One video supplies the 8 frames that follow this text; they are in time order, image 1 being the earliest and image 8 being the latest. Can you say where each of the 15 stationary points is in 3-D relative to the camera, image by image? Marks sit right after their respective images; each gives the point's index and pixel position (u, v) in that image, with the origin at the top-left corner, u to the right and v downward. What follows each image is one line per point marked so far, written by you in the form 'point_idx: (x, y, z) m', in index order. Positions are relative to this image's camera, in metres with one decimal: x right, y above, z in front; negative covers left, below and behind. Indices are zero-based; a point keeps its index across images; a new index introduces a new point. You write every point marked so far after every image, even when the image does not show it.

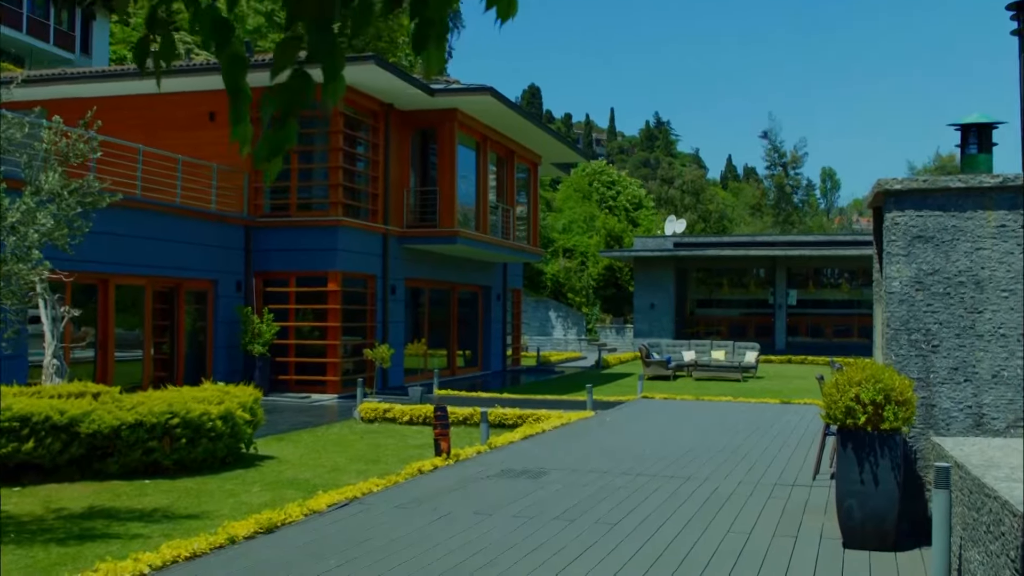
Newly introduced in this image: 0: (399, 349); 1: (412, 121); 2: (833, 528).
0: (-1.8, -1.0, +18.9) m
1: (-1.6, +2.7, +19.0) m
2: (+1.7, -1.3, +6.2) m
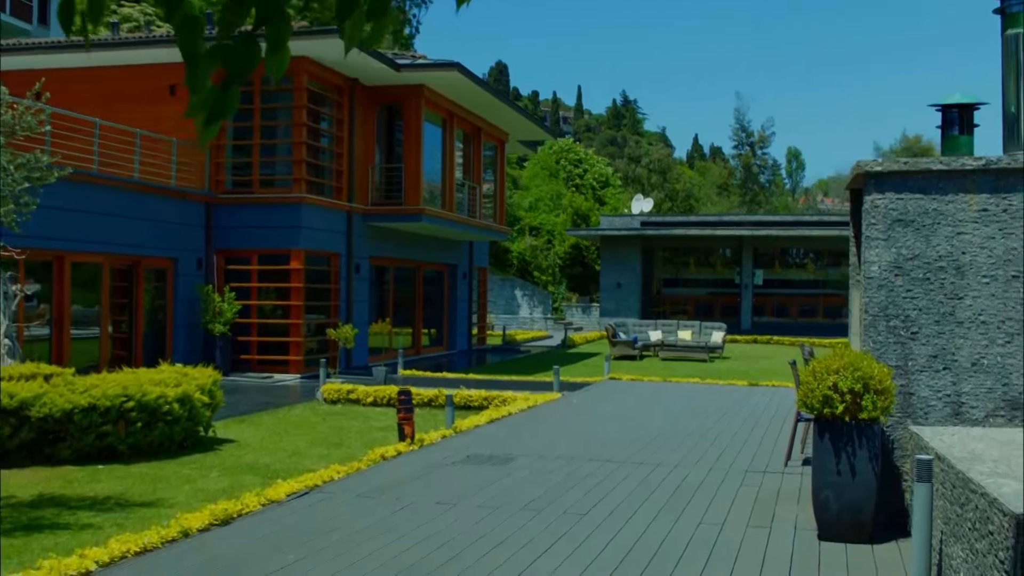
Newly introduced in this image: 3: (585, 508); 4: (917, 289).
0: (-2.4, -0.6, +18.7) m
1: (-2.1, +3.0, +18.7) m
2: (+1.5, -1.2, +6.1) m
3: (+0.4, -1.2, +6.3) m
4: (+2.0, 0.0, +5.9) m
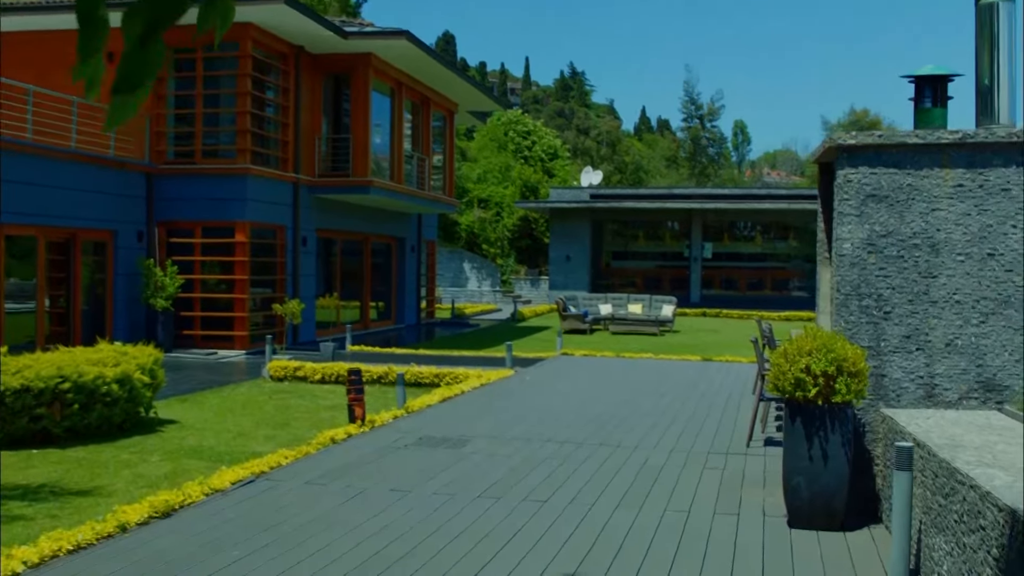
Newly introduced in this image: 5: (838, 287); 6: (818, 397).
0: (-3.1, -0.2, +18.3) m
1: (-2.9, +3.4, +18.2) m
2: (+1.3, -1.1, +5.9) m
3: (+0.2, -1.1, +6.0) m
4: (+1.8, +0.1, +5.7) m
5: (+1.6, 0.0, +5.8) m
6: (+1.4, -0.5, +5.2) m
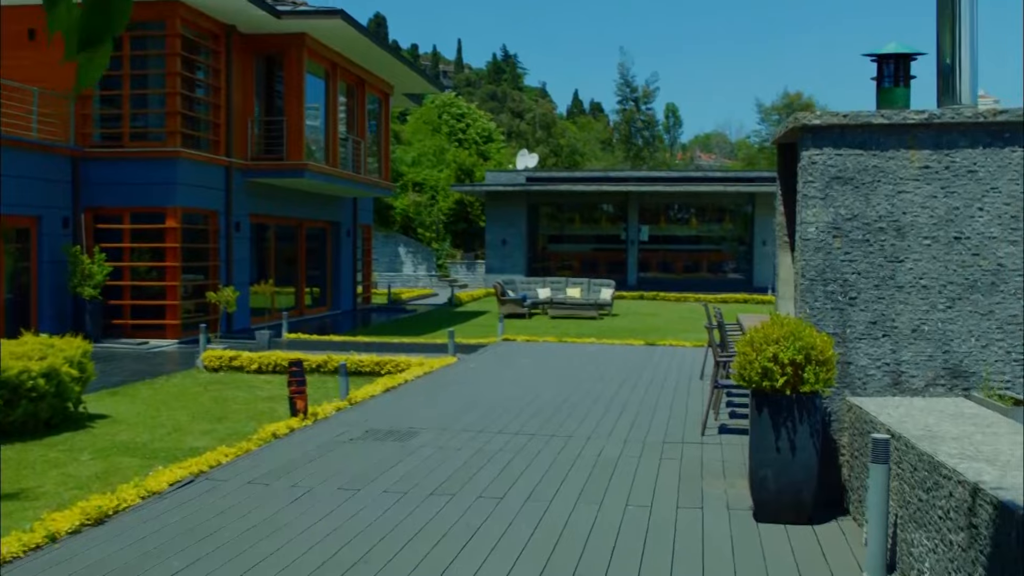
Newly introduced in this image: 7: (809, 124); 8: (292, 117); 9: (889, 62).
0: (-4.0, 0.0, +17.8) m
1: (-3.8, +3.6, +17.7) m
2: (+1.1, -1.0, +5.7) m
3: (-0.1, -1.0, +5.8) m
4: (+1.6, +0.2, +5.5) m
5: (+1.4, +0.1, +5.6) m
6: (+1.2, -0.4, +5.0) m
7: (+1.4, +0.8, +5.5) m
8: (-3.3, +2.5, +17.5) m
9: (+1.9, +1.1, +5.8) m
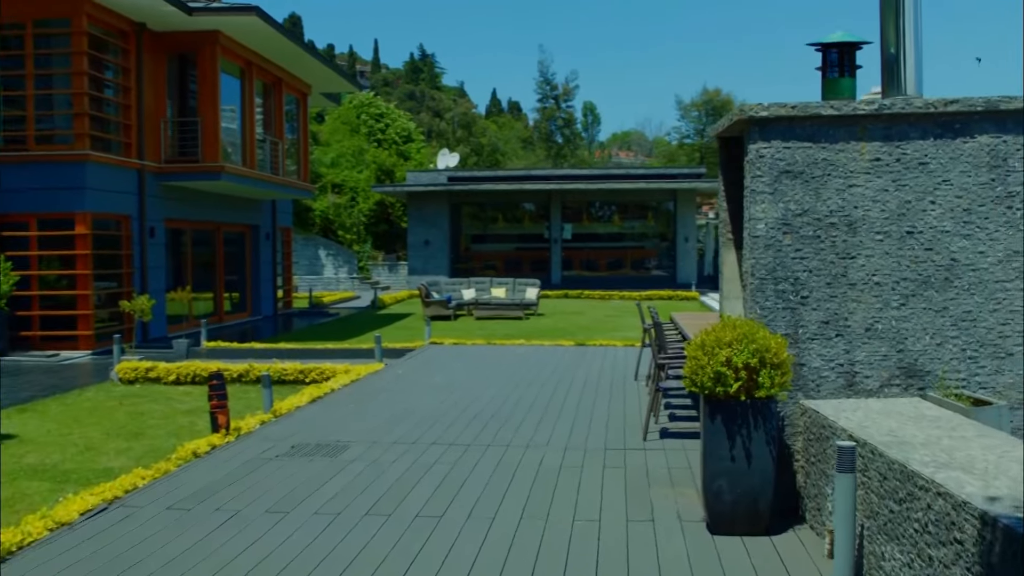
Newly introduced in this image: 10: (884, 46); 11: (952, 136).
0: (-5.1, -0.1, +17.2) m
1: (-5.0, +3.5, +17.1) m
2: (+0.8, -1.0, +5.4) m
3: (-0.3, -1.0, +5.5) m
4: (+1.3, +0.2, +5.3) m
5: (+1.1, +0.1, +5.3) m
6: (+0.9, -0.4, +4.8) m
7: (+1.1, +0.8, +5.3) m
8: (-4.4, +2.4, +17.0) m
9: (+1.5, +1.1, +5.6) m
10: (+1.9, +1.2, +5.9) m
11: (+1.9, +0.7, +5.1) m
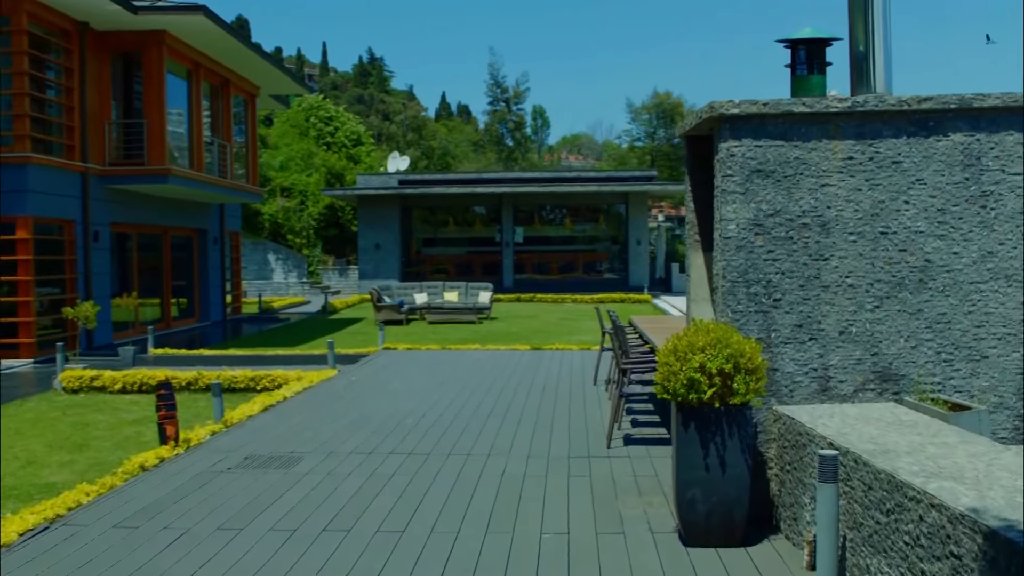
0: (-5.8, -0.2, +16.8) m
1: (-5.7, +3.5, +16.7) m
2: (+0.7, -1.0, +5.3) m
3: (-0.5, -1.0, +5.2) m
4: (+1.2, +0.2, +5.1) m
5: (+0.9, +0.1, +5.2) m
6: (+0.8, -0.4, +4.6) m
7: (+0.9, +0.8, +5.1) m
8: (-5.1, +2.4, +16.6) m
9: (+1.4, +1.1, +5.5) m
10: (+1.7, +1.2, +5.8) m
11: (+1.7, +0.6, +5.0) m
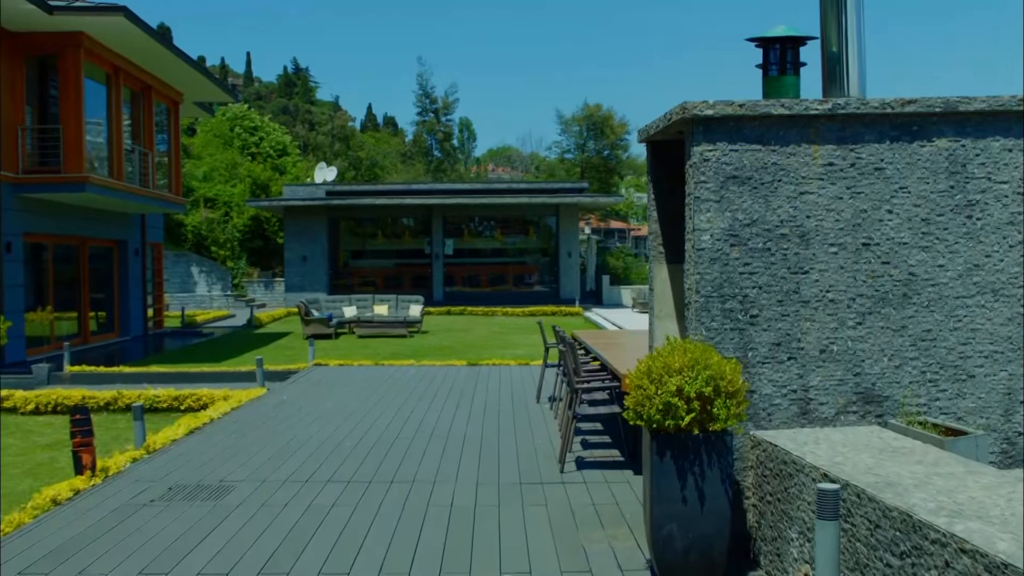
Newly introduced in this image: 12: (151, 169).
0: (-6.7, -0.4, +15.9) m
1: (-6.6, +3.3, +15.9) m
2: (+0.5, -1.1, +4.9) m
3: (-0.7, -1.1, +4.8) m
4: (+1.0, +0.1, +4.8) m
5: (+0.7, 0.0, +4.8) m
6: (+0.6, -0.5, +4.2) m
7: (+0.7, +0.7, +4.8) m
8: (-5.9, +2.2, +15.8) m
9: (+1.2, +1.1, +5.2) m
10: (+1.5, +1.1, +5.5) m
11: (+1.6, +0.6, +4.6) m
12: (-6.1, +2.0, +20.0) m
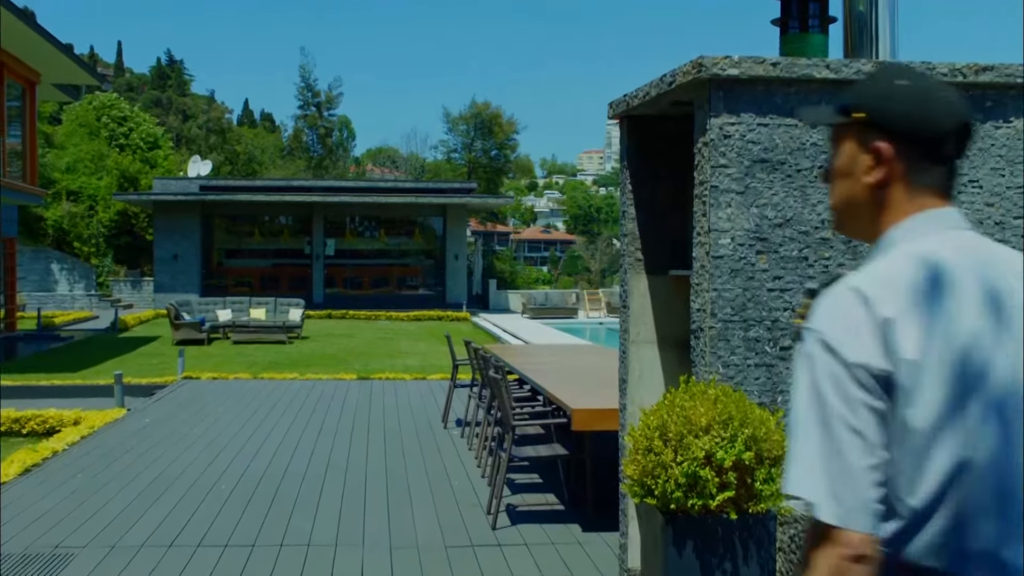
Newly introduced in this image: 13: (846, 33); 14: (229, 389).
0: (-7.9, -0.4, +13.9) m
1: (-7.8, +3.3, +13.9) m
2: (+0.3, -1.1, +3.6) m
3: (-0.8, -1.2, +3.4) m
4: (+0.8, 0.0, +3.6) m
5: (+0.6, -0.1, +3.6) m
6: (+0.5, -0.6, +3.0) m
7: (+0.6, +0.6, +3.6) m
8: (-7.2, +2.2, +13.9) m
9: (+1.0, +1.0, +4.0) m
10: (+1.2, +1.1, +4.4) m
11: (+1.4, +0.5, +3.5) m
12: (-7.8, +2.0, +18.0) m
13: (+1.2, +0.9, +4.4) m
14: (-2.7, -1.0, +11.4) m
